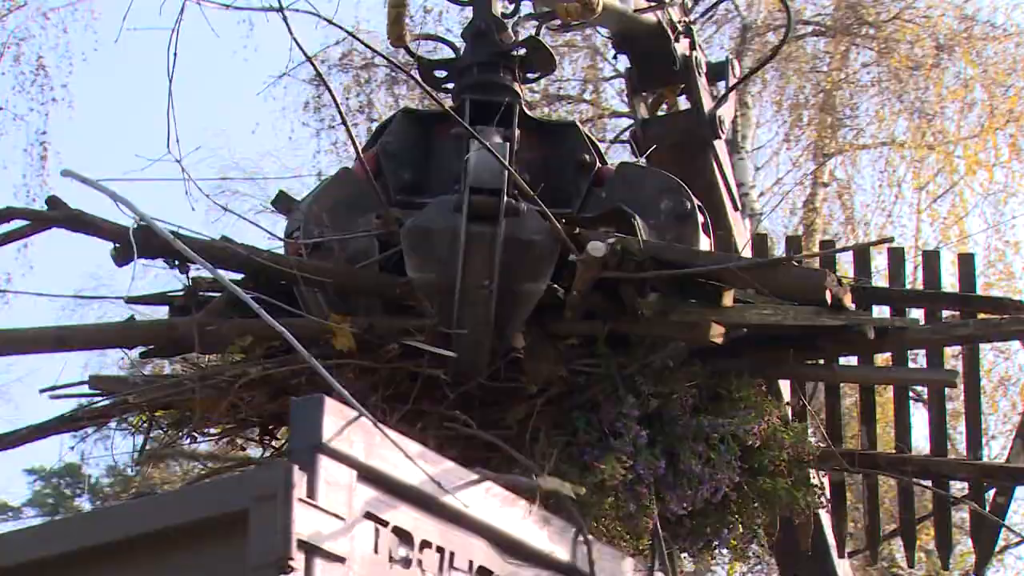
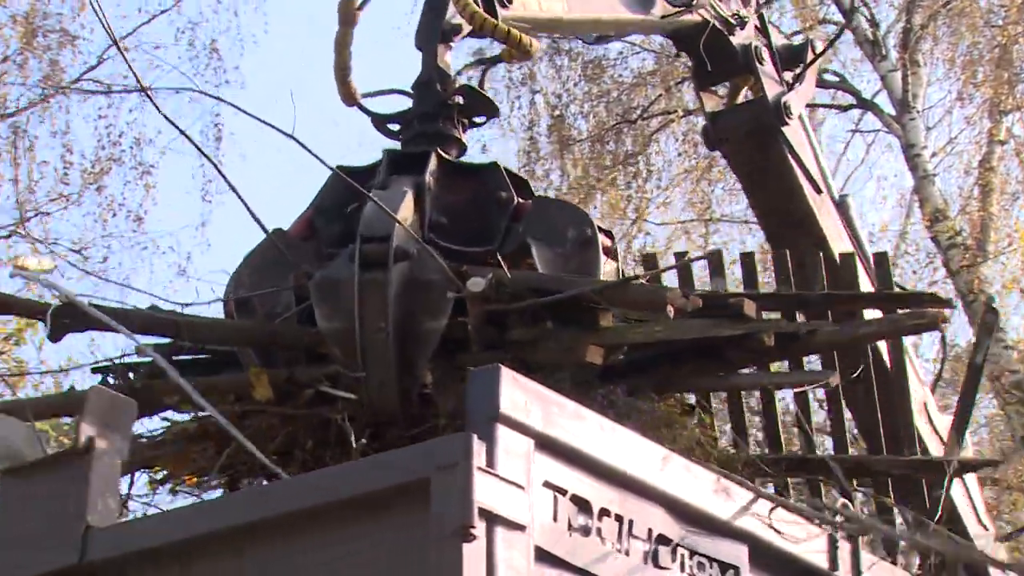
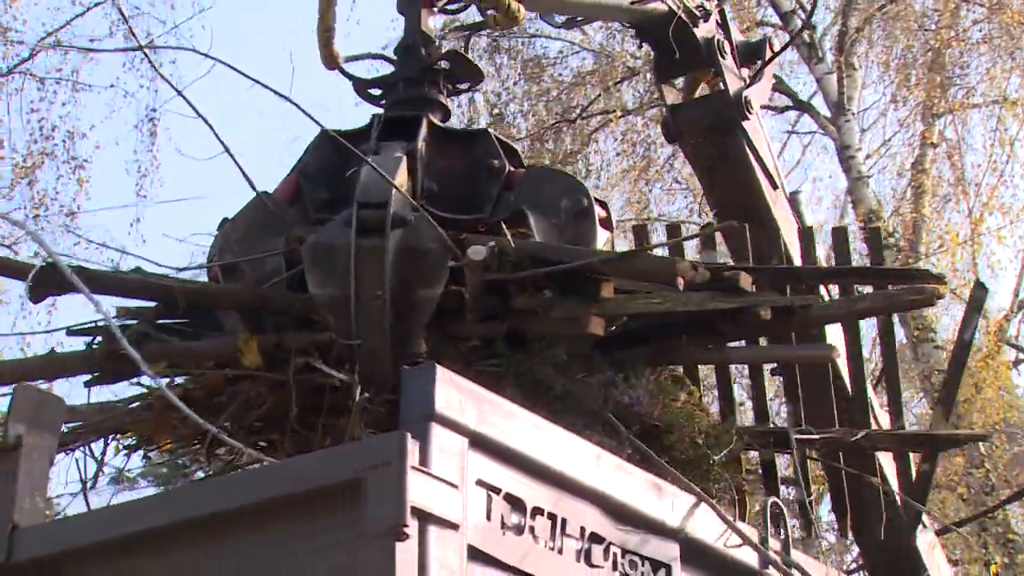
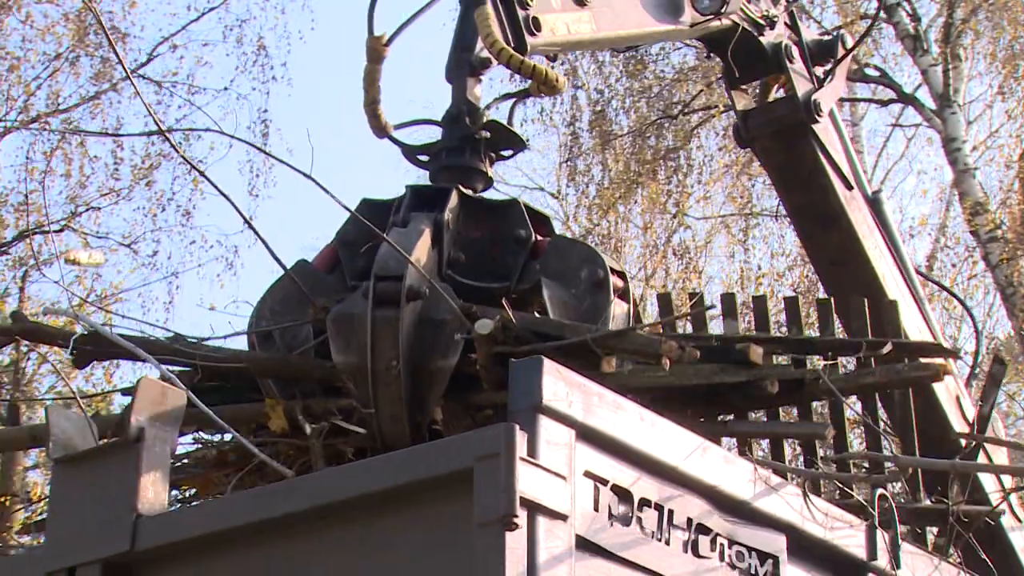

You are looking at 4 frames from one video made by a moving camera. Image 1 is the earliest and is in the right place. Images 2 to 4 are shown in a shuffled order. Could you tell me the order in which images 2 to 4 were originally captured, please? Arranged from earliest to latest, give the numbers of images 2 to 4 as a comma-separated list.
3, 2, 4
